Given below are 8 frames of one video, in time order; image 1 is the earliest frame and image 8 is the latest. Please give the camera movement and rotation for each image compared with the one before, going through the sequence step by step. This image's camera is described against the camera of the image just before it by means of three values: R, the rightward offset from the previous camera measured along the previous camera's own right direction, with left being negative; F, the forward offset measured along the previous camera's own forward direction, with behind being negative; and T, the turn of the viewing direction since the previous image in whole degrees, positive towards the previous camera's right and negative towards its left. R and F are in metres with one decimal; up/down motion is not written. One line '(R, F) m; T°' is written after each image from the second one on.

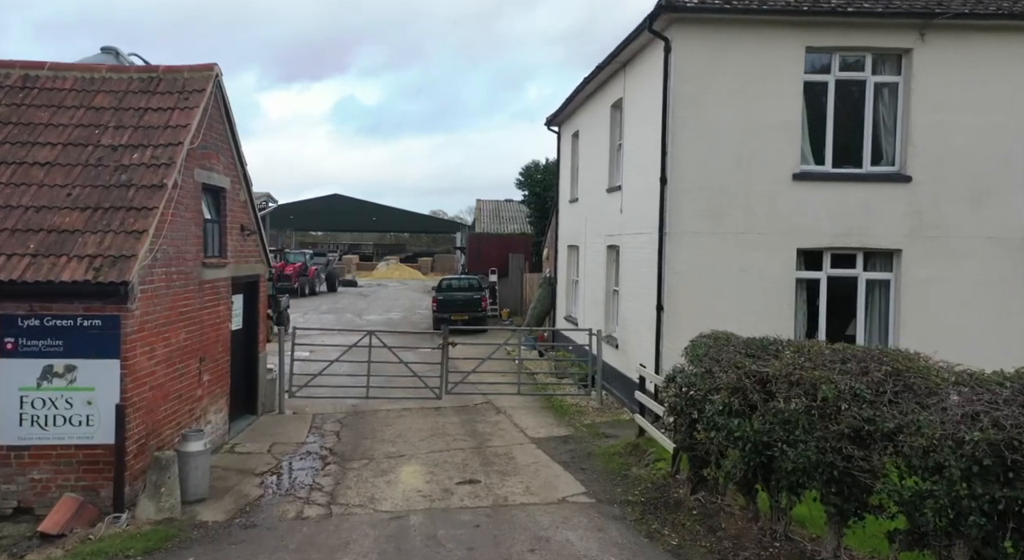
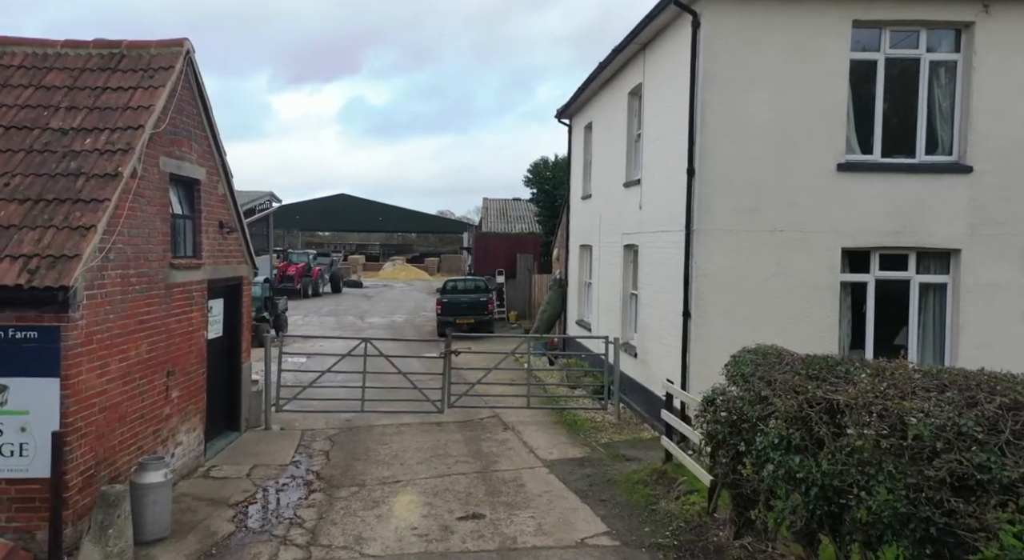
(0.0, +1.0) m; -1°
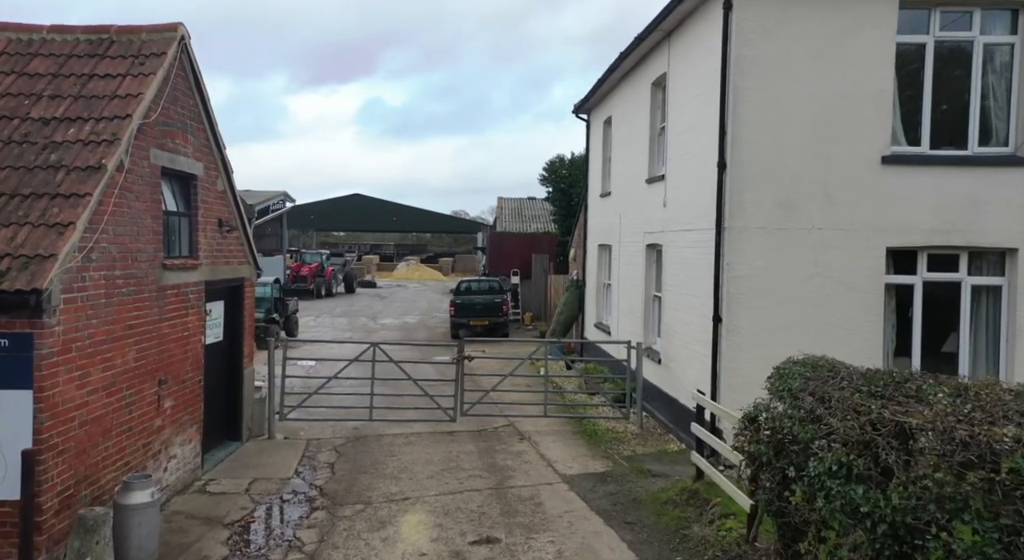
(0.0, +0.6) m; -1°
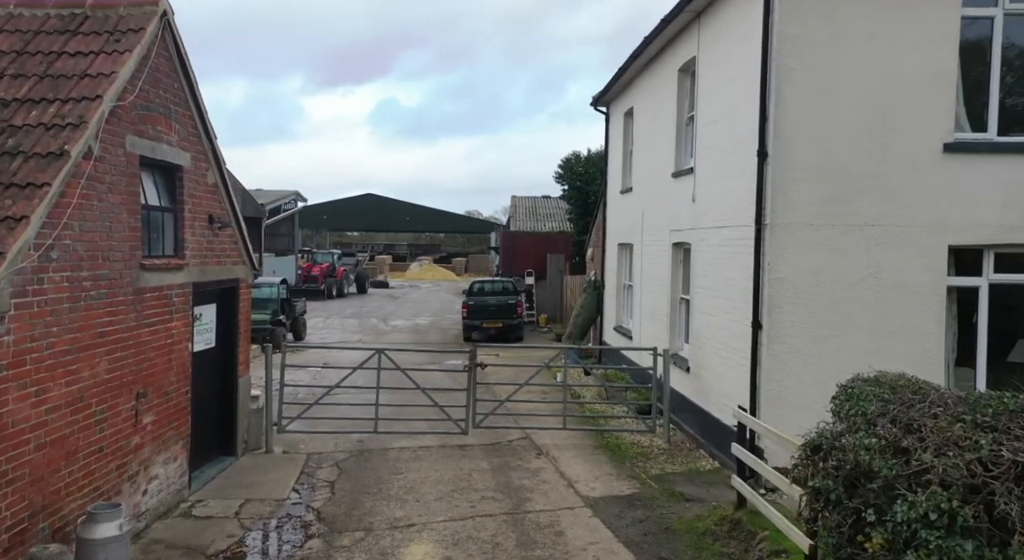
(0.0, +0.7) m; -1°
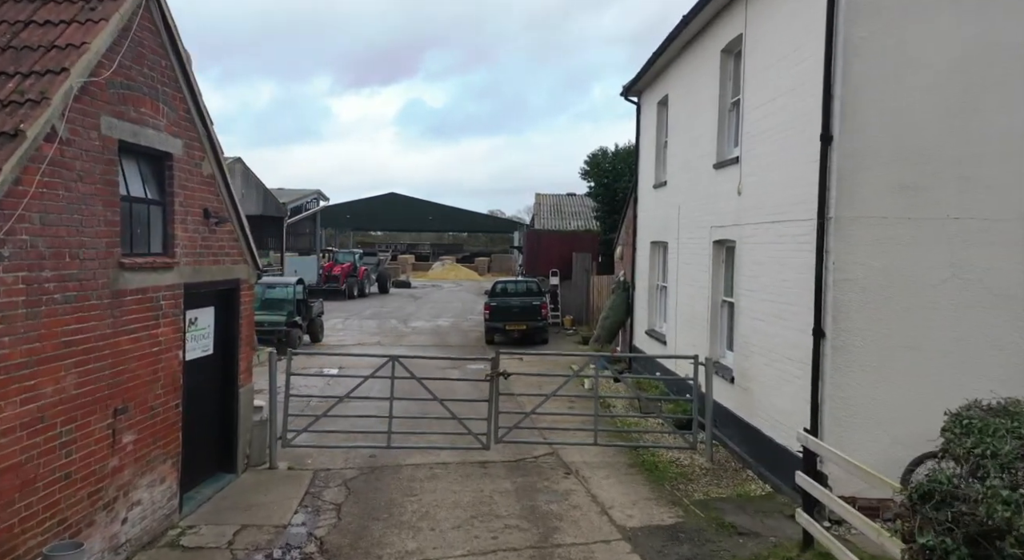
(0.0, +0.8) m; -2°
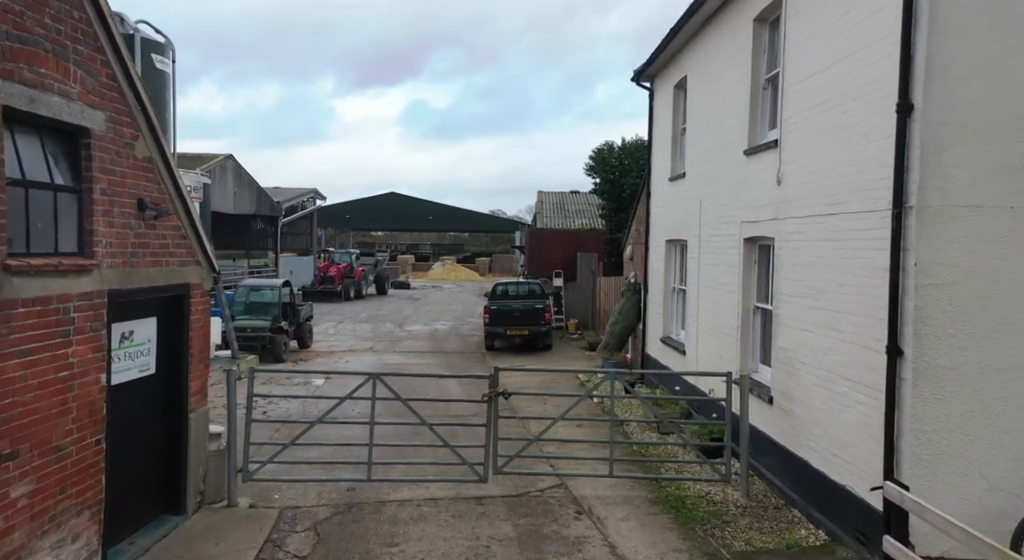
(0.0, +1.2) m; 0°
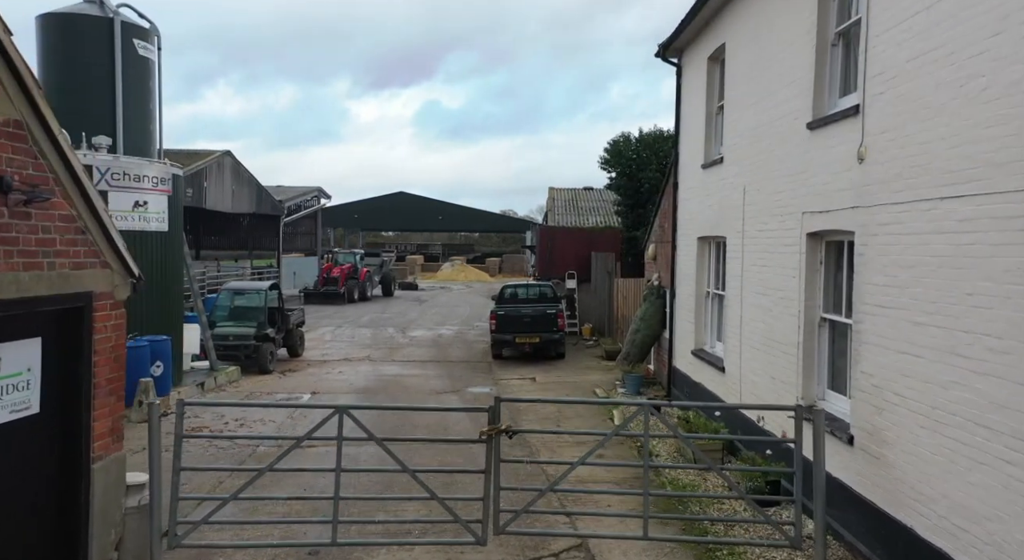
(0.0, +1.6) m; -1°
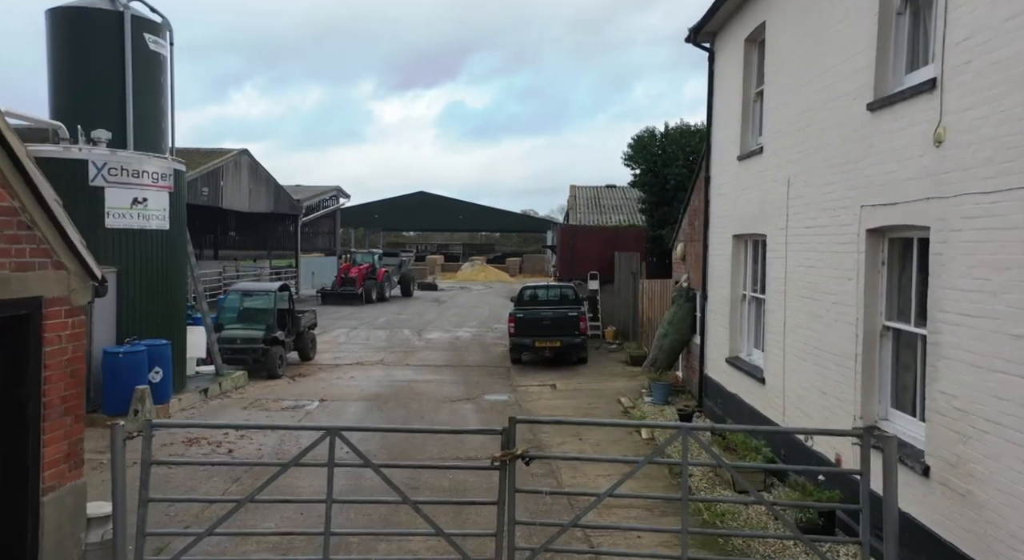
(0.0, +0.8) m; -2°
